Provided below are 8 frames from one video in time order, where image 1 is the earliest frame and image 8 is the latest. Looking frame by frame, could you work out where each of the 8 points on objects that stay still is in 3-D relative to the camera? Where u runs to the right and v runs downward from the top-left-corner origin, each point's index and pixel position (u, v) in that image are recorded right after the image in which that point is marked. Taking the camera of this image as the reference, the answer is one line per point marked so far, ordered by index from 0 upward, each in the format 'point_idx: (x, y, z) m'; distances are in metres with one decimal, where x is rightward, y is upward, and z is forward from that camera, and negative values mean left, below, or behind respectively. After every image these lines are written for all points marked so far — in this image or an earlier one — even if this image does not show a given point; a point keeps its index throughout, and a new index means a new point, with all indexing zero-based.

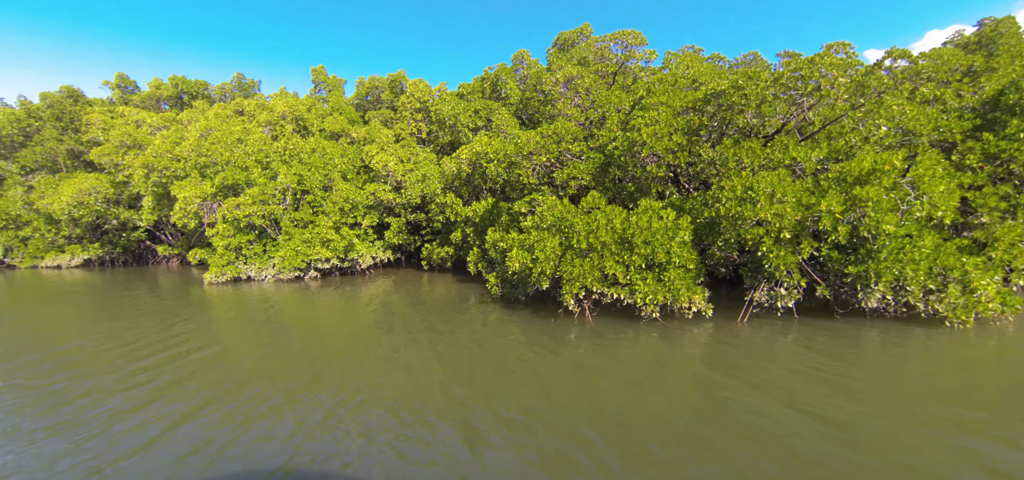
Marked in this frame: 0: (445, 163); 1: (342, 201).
0: (-2.7, +3.2, +17.3) m
1: (-7.5, +1.7, +18.1) m
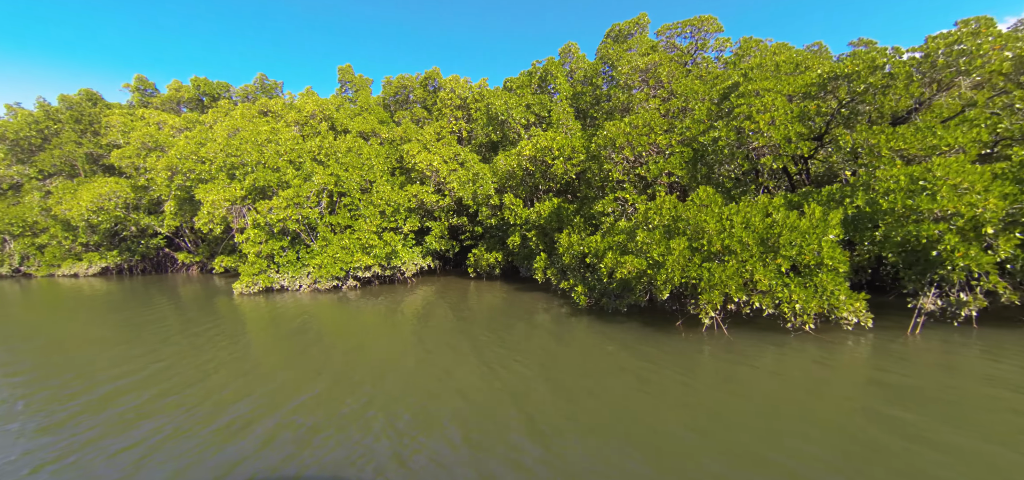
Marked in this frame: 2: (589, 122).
0: (-0.3, +3.0, +16.0) m
1: (-5.2, +1.5, +16.7) m
2: (+3.1, +4.8, +17.0) m
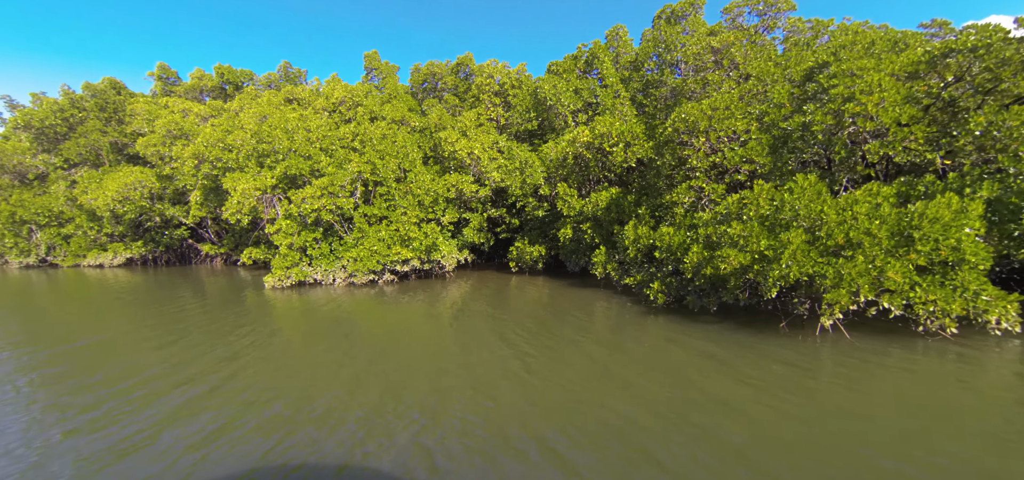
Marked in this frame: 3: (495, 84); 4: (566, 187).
0: (+1.4, +3.3, +15.1) m
1: (-3.4, +1.8, +16.0) m
2: (+5.0, +5.1, +16.0) m
3: (-0.6, +7.1, +19.3) m
4: (+1.9, +1.8, +14.3) m
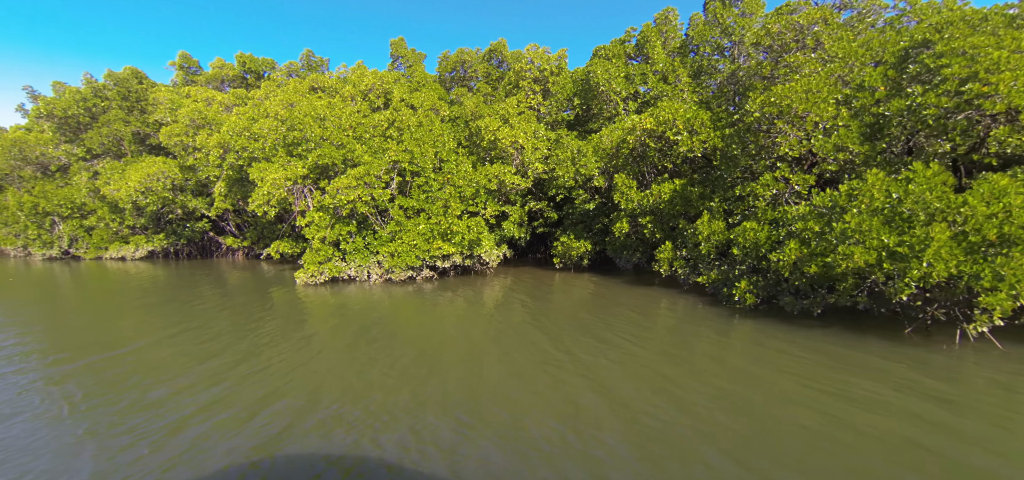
0: (+3.2, +3.5, +14.2) m
1: (-1.7, +2.0, +15.2) m
2: (+6.7, +5.2, +15.0) m
3: (+1.1, +7.4, +18.4) m
4: (+3.6, +2.0, +13.5) m
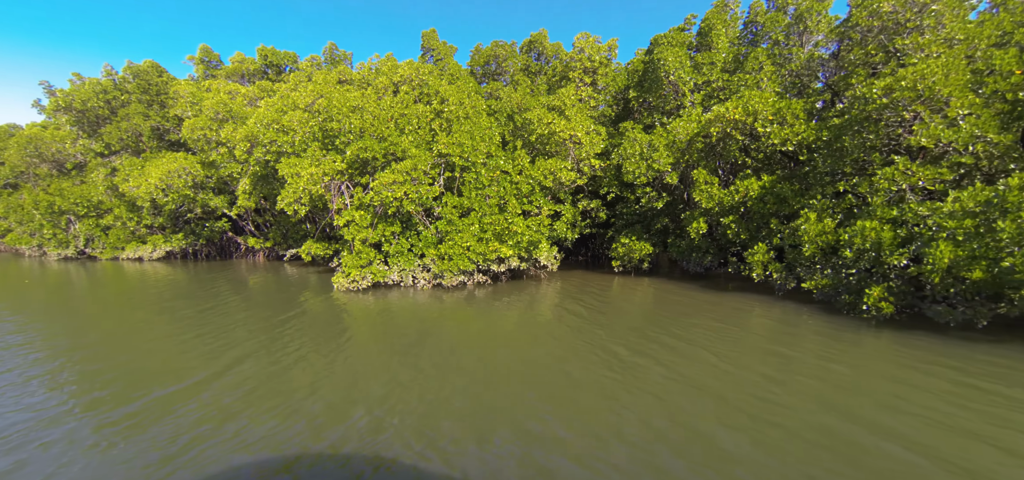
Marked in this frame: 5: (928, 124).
0: (+5.1, +3.4, +13.1) m
1: (+0.3, +2.0, +14.1) m
2: (+8.7, +5.2, +14.0) m
3: (+3.2, +7.4, +17.3) m
4: (+5.6, +2.0, +12.4) m
5: (+8.7, +2.5, +9.4) m
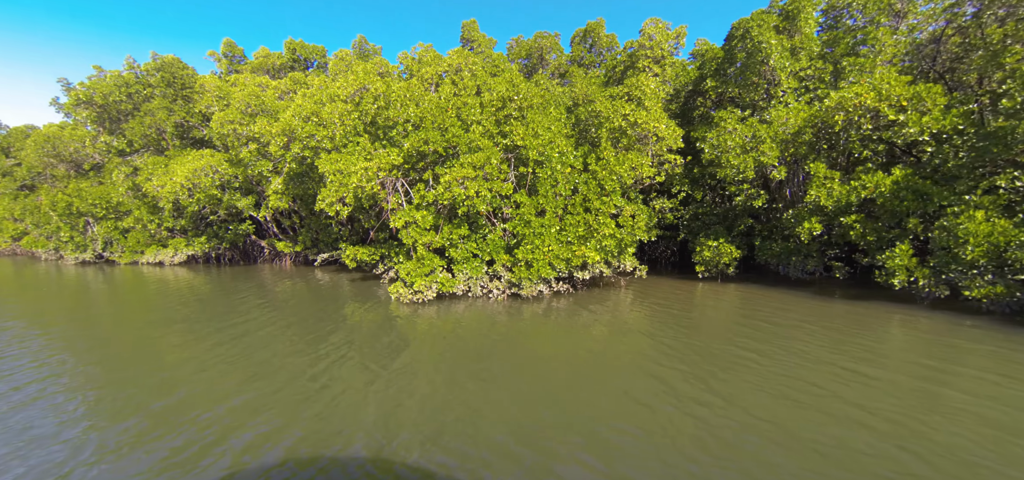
0: (+7.5, +3.4, +11.8) m
1: (+2.7, +1.9, +12.7) m
2: (+11.1, +5.1, +12.6) m
3: (+5.5, +7.3, +16.0) m
4: (+8.0, +1.9, +11.0) m
5: (+11.1, +2.5, +8.0) m
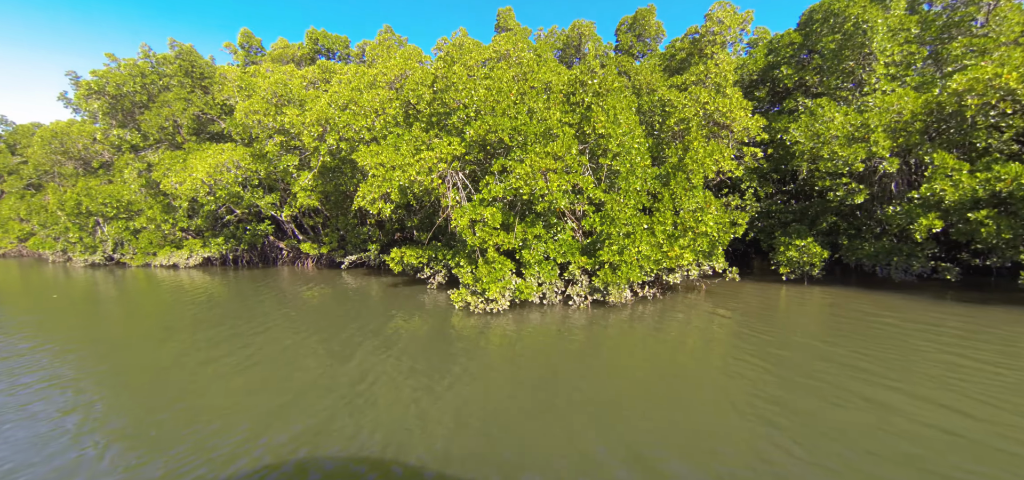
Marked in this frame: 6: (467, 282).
0: (+9.6, +3.4, +10.7) m
1: (+4.7, +1.9, +11.6) m
2: (+13.1, +5.2, +11.6) m
3: (+7.5, +7.3, +14.9) m
4: (+10.0, +2.0, +9.9) m
5: (+13.2, +2.5, +7.0) m
6: (-1.3, -1.1, +11.2) m
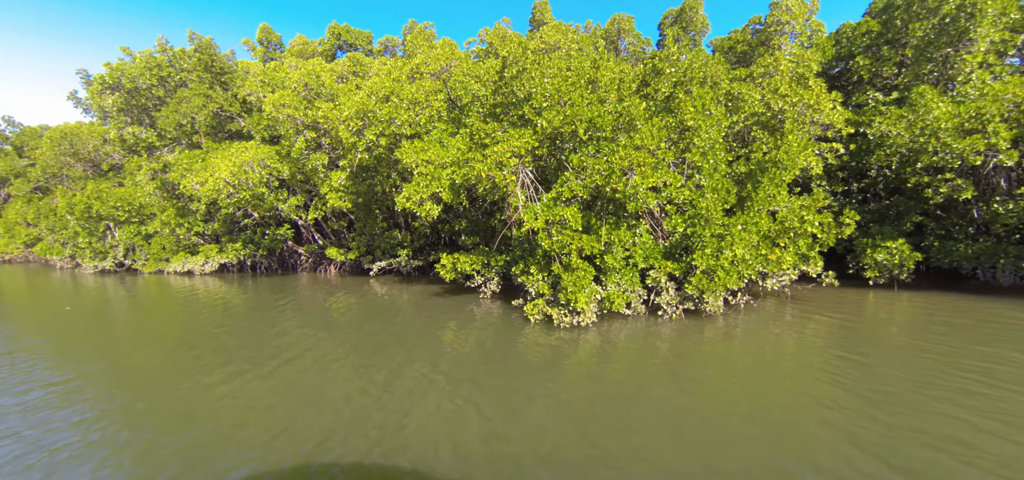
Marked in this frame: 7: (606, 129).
0: (+11.5, +3.4, +9.8) m
1: (+6.6, +1.9, +10.6) m
2: (+15.0, +5.2, +10.8) m
3: (+9.3, +7.2, +14.1) m
4: (+11.9, +2.0, +9.0) m
5: (+15.1, +2.6, +6.1) m
6: (+0.6, -1.1, +10.2) m
7: (+2.4, +2.8, +10.5) m
